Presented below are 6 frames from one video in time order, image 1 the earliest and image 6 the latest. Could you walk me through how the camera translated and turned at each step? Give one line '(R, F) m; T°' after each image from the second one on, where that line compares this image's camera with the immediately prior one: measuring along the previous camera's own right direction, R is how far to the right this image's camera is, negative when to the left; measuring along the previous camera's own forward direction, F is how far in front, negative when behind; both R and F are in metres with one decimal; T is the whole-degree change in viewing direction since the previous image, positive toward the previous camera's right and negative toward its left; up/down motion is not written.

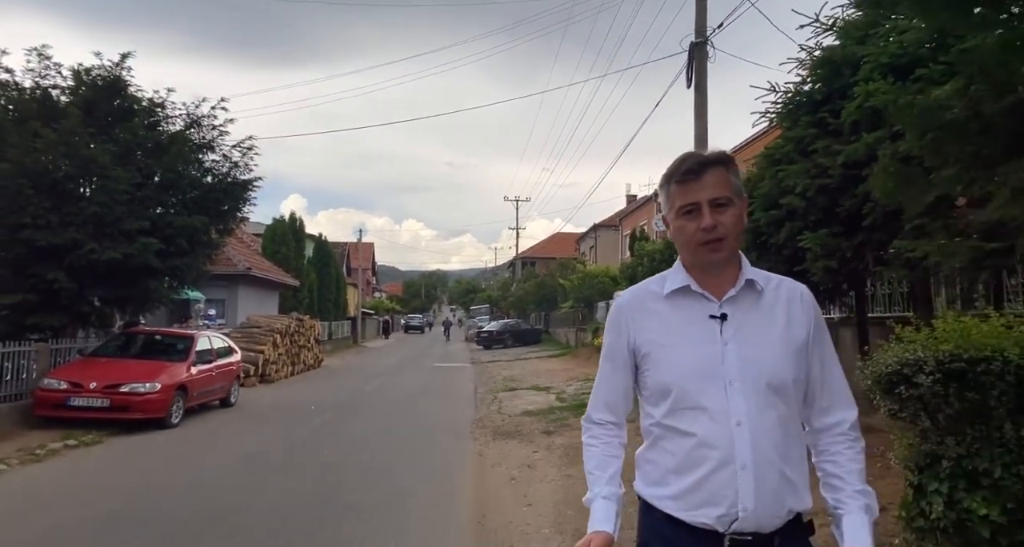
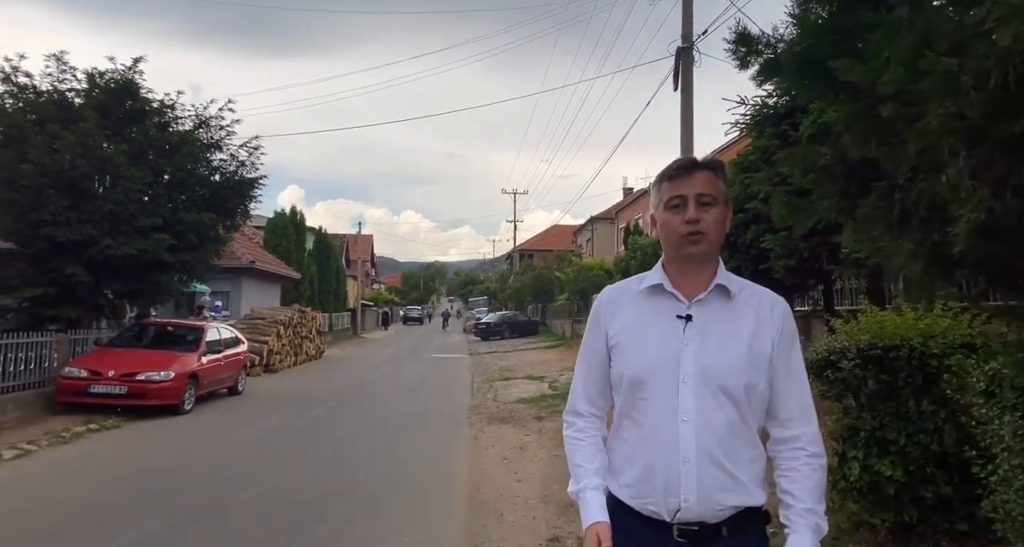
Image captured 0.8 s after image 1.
(+0.1, -0.7) m; 0°
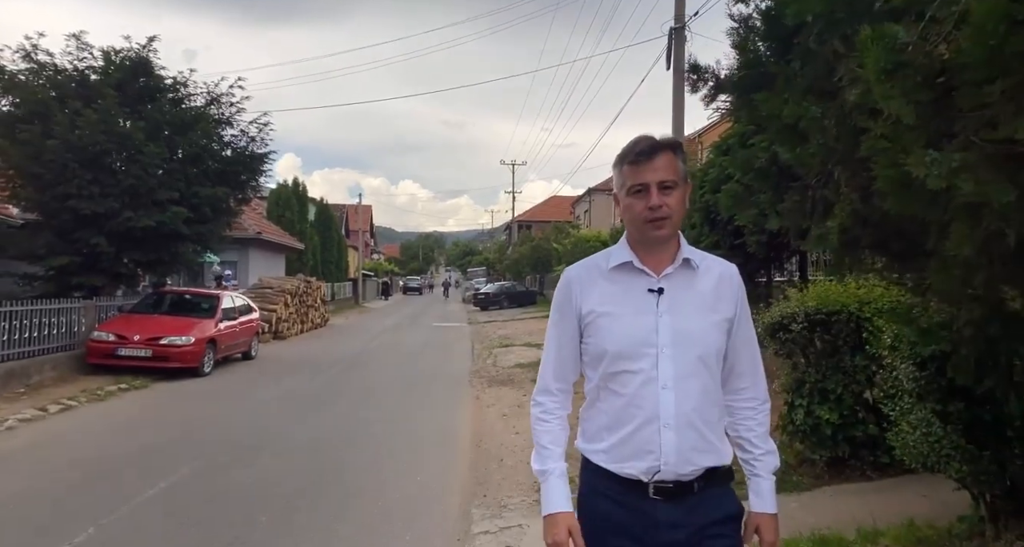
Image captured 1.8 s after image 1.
(0.0, -0.7) m; 0°
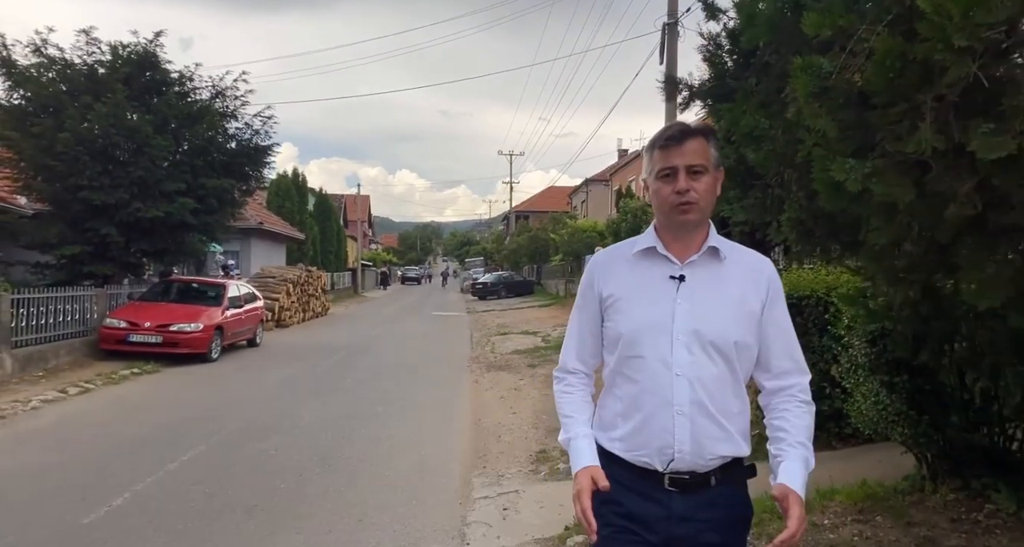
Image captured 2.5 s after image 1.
(0.0, -0.4) m; 0°
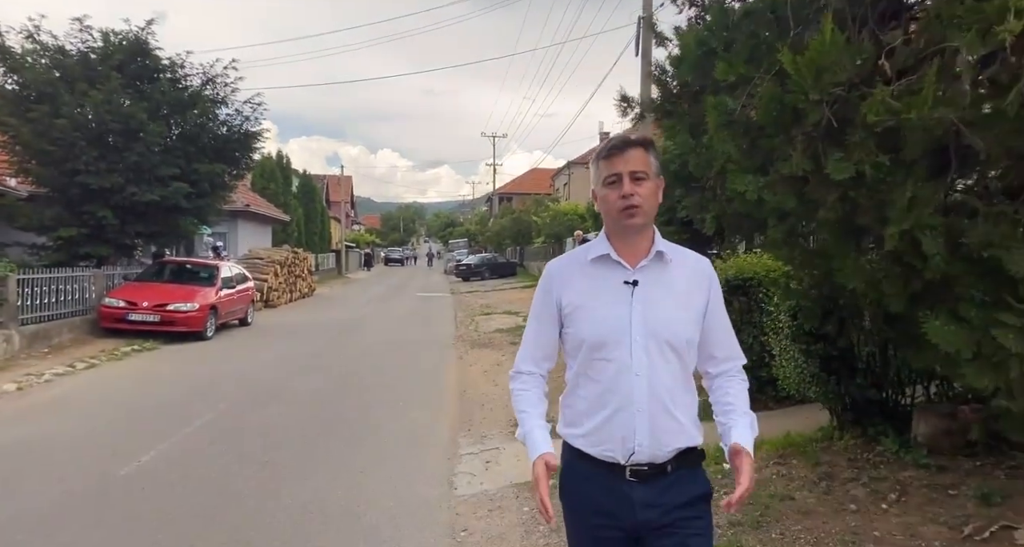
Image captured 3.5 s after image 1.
(0.0, -0.7) m; +2°
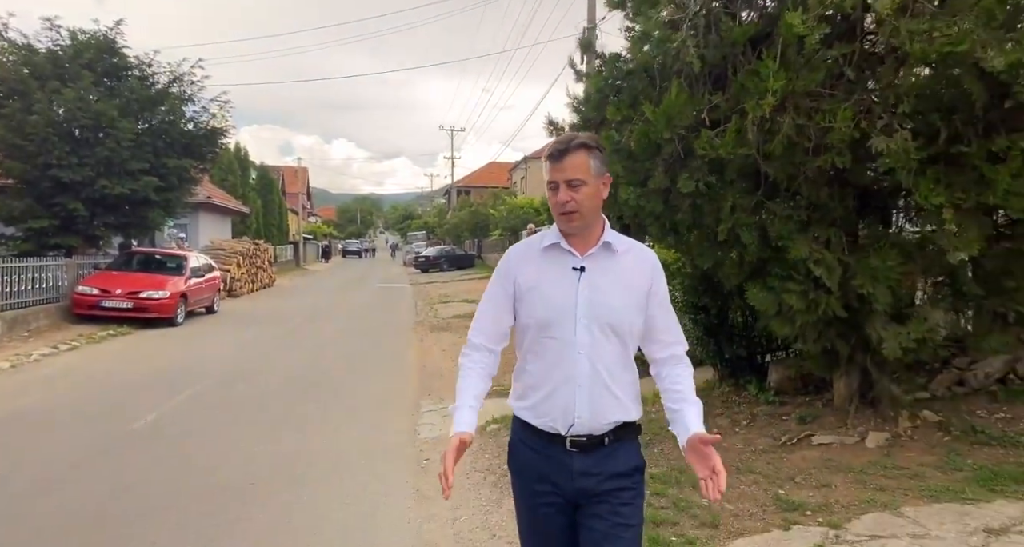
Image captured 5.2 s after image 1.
(+0.1, -1.2) m; +4°
